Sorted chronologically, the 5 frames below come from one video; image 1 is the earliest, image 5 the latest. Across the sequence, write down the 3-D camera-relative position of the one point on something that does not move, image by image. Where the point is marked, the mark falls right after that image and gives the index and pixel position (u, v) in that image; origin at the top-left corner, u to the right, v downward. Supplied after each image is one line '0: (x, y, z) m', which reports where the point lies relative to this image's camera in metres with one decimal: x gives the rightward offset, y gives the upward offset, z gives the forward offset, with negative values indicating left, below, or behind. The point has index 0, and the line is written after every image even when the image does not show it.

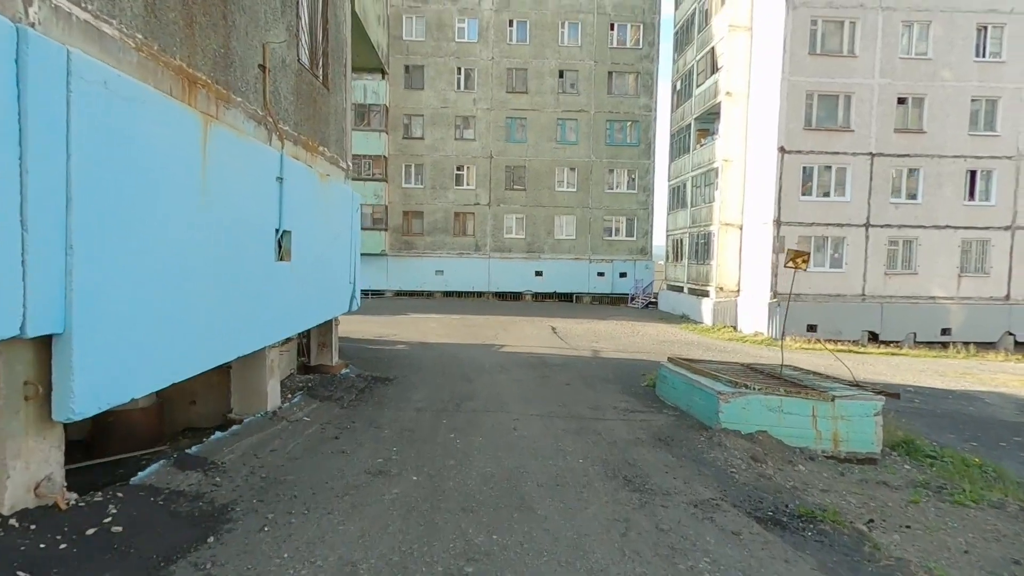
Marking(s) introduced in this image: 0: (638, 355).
0: (+3.4, -1.8, +15.1) m
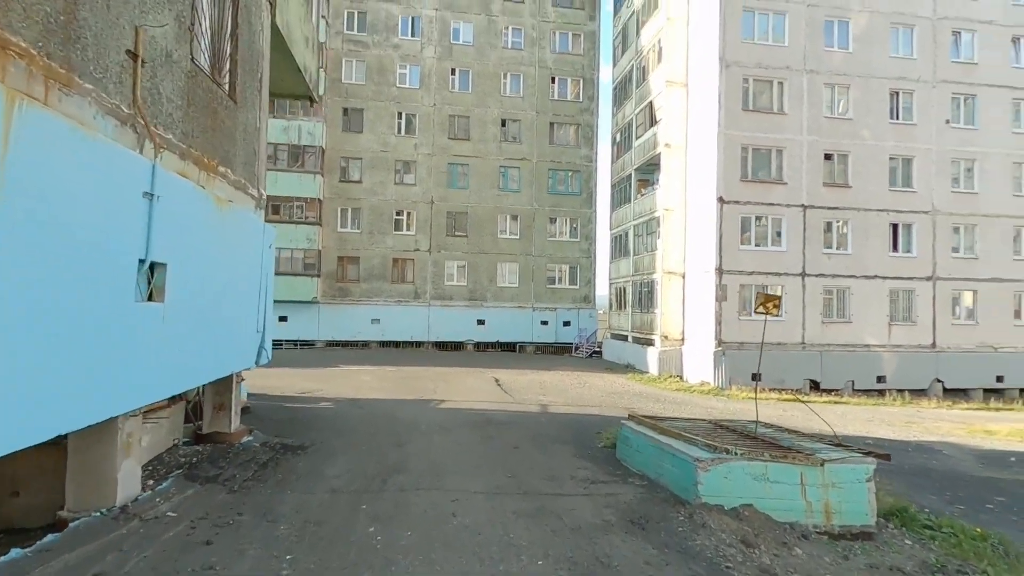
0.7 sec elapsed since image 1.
0: (+1.9, -3.1, +14.0) m
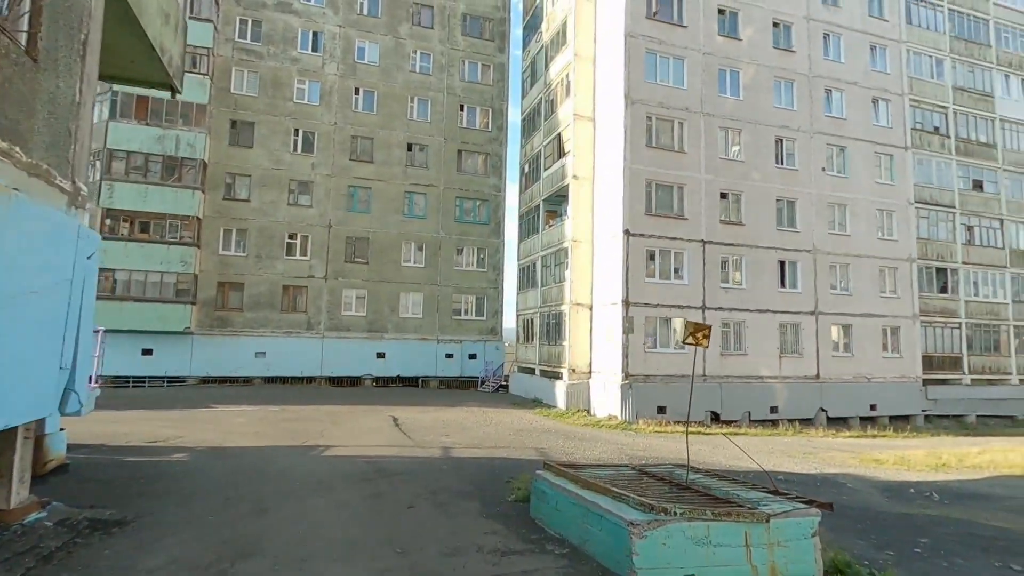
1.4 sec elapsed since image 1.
0: (-0.4, -3.8, +12.8) m
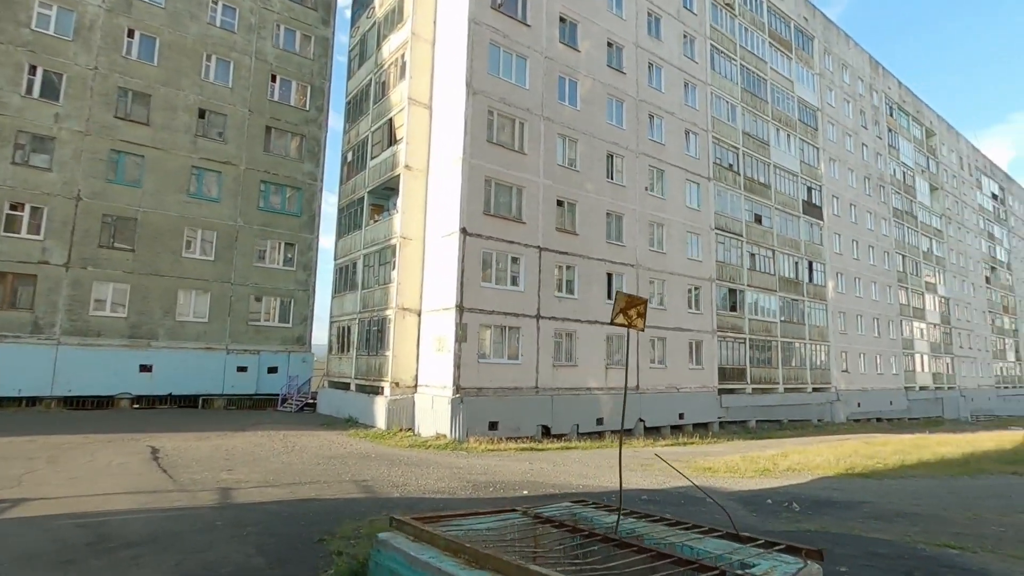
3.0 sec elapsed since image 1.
0: (-3.7, -3.4, +9.5) m
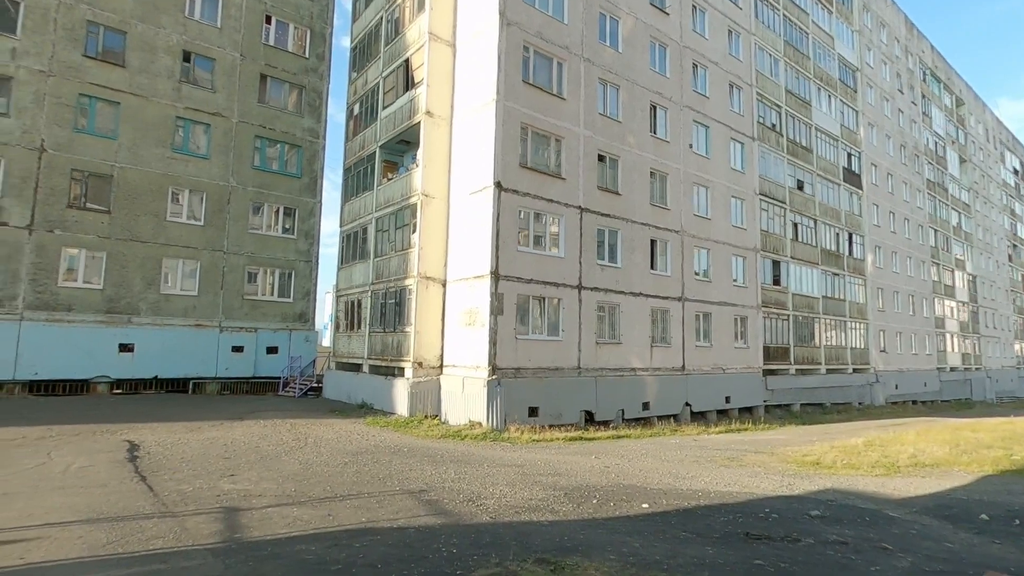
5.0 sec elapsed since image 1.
0: (-2.2, -2.6, +6.6) m
